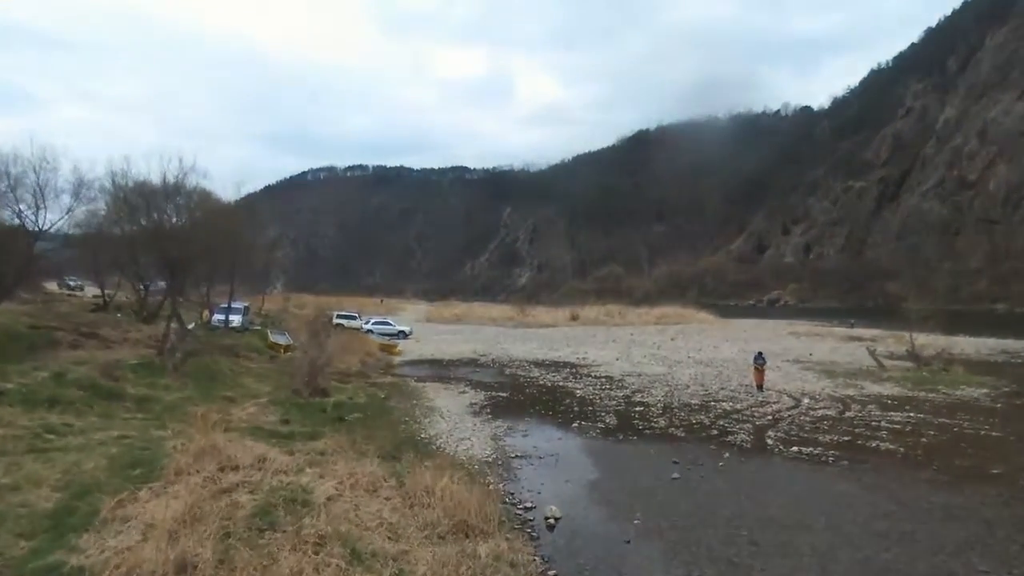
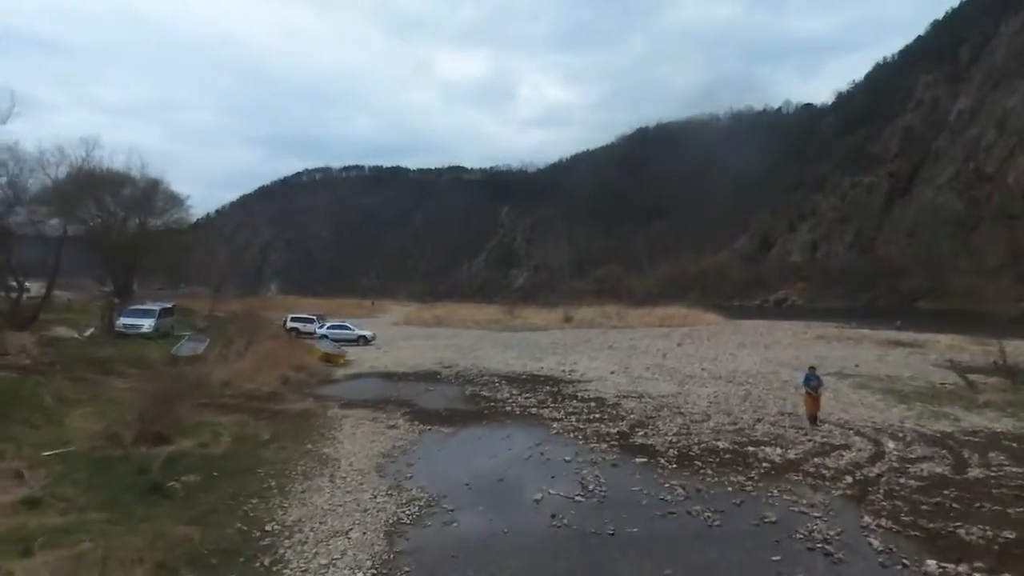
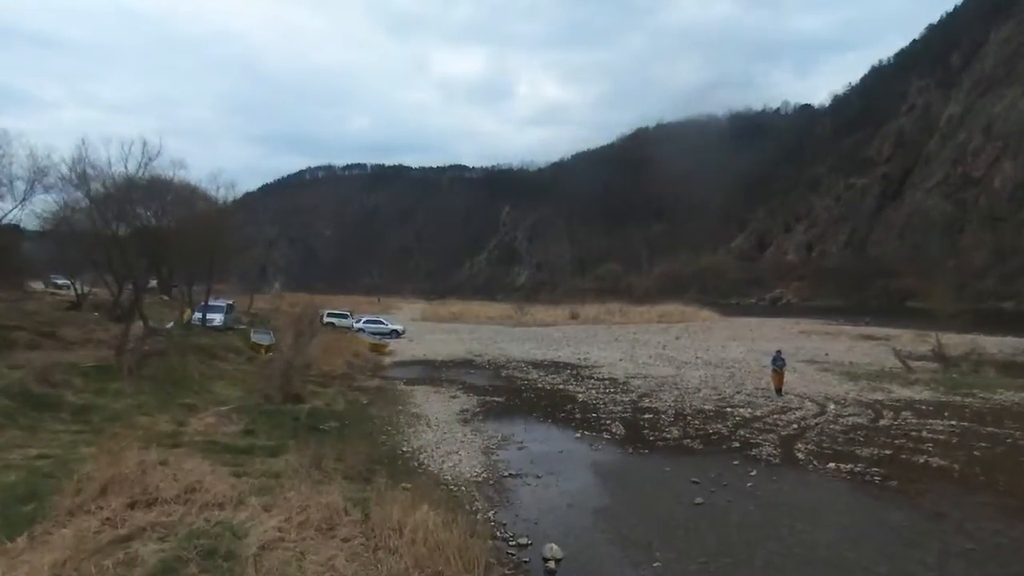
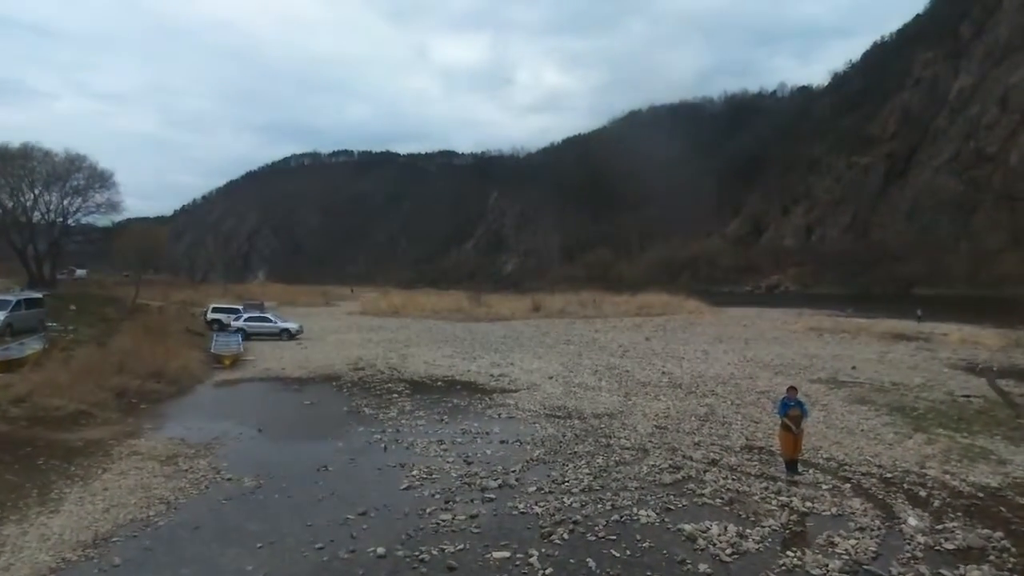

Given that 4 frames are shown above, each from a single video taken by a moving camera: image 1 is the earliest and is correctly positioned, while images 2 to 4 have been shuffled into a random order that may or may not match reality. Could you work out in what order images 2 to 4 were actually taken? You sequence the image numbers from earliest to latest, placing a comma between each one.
3, 2, 4
